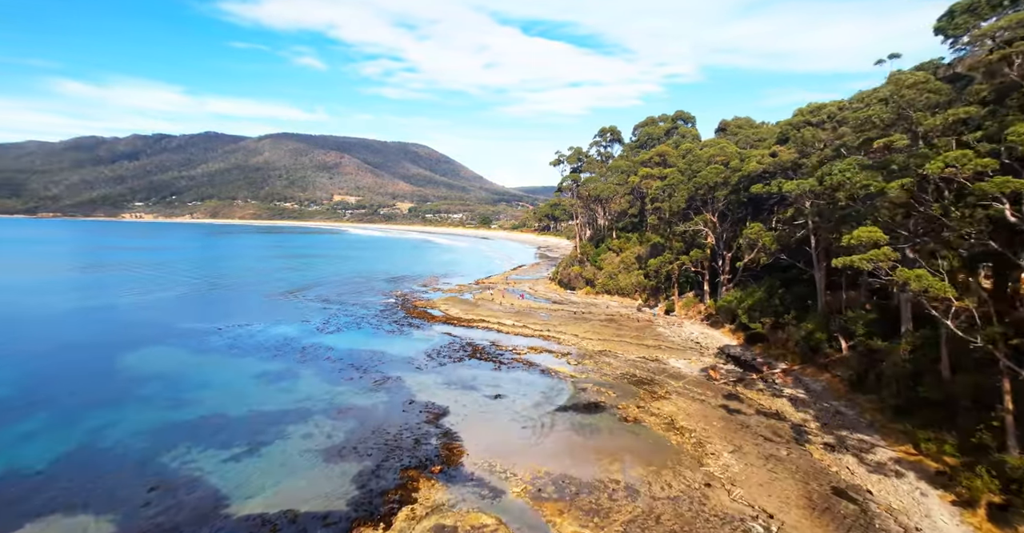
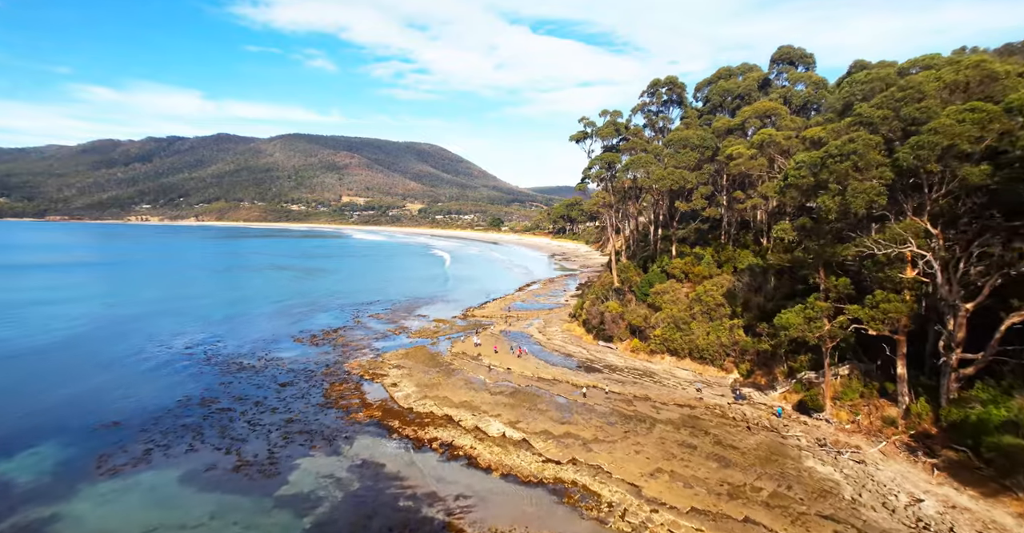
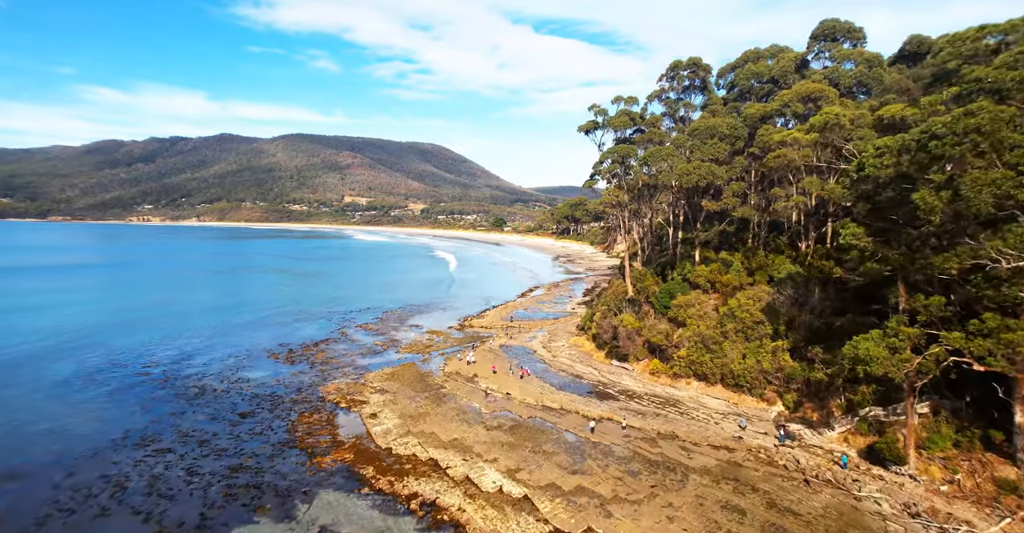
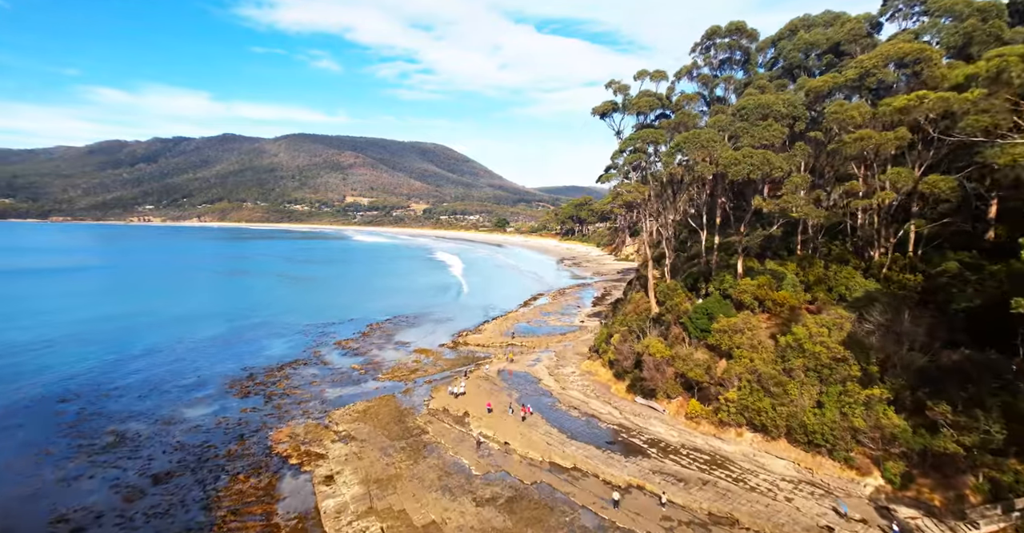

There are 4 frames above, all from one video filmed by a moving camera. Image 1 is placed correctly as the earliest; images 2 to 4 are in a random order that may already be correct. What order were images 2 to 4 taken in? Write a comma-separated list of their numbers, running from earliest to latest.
2, 3, 4
